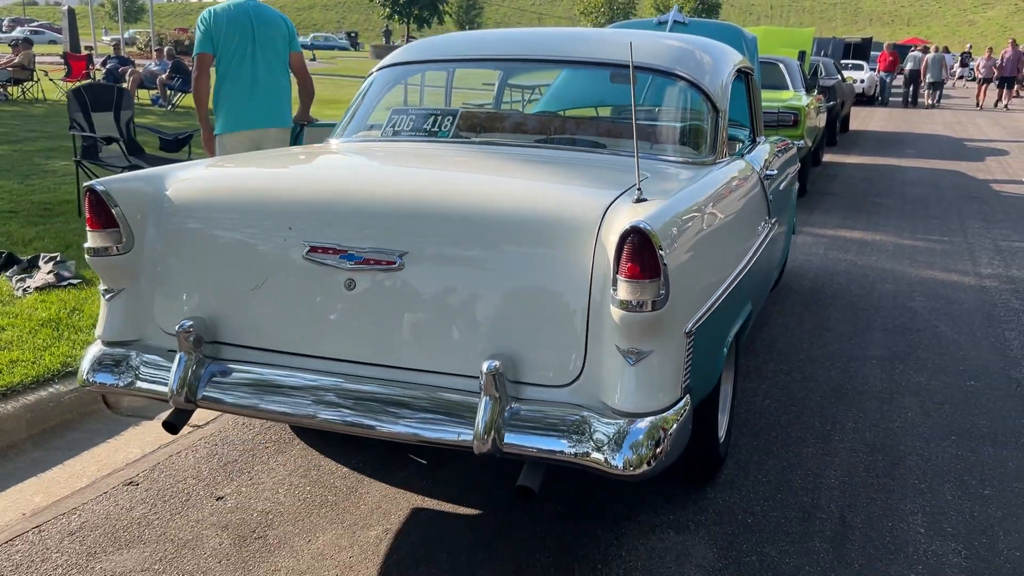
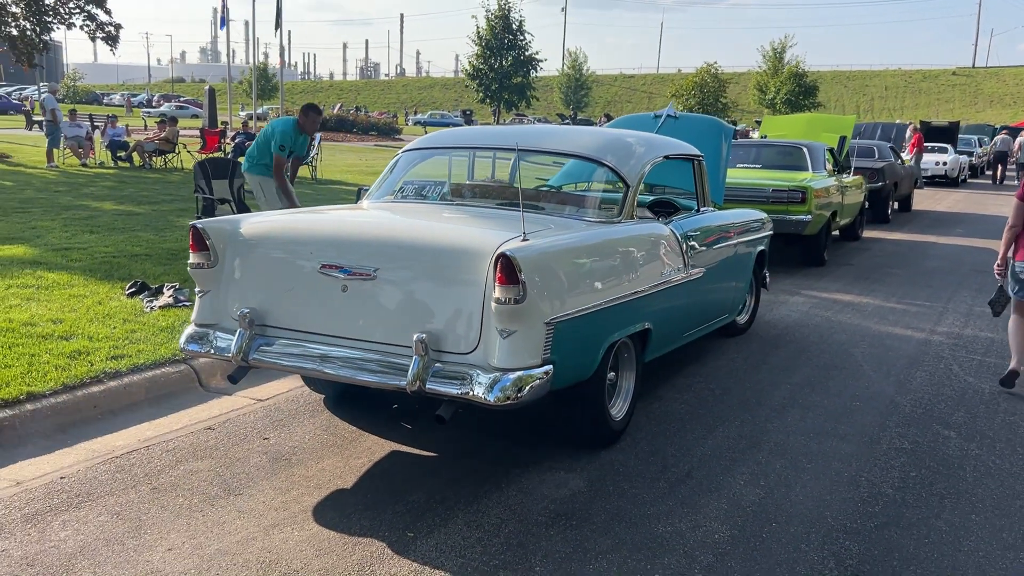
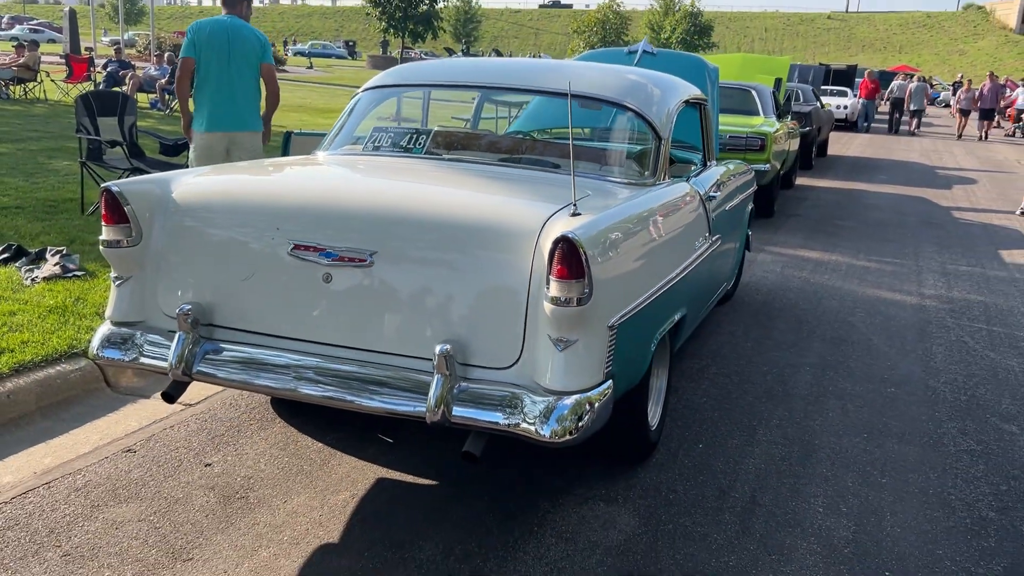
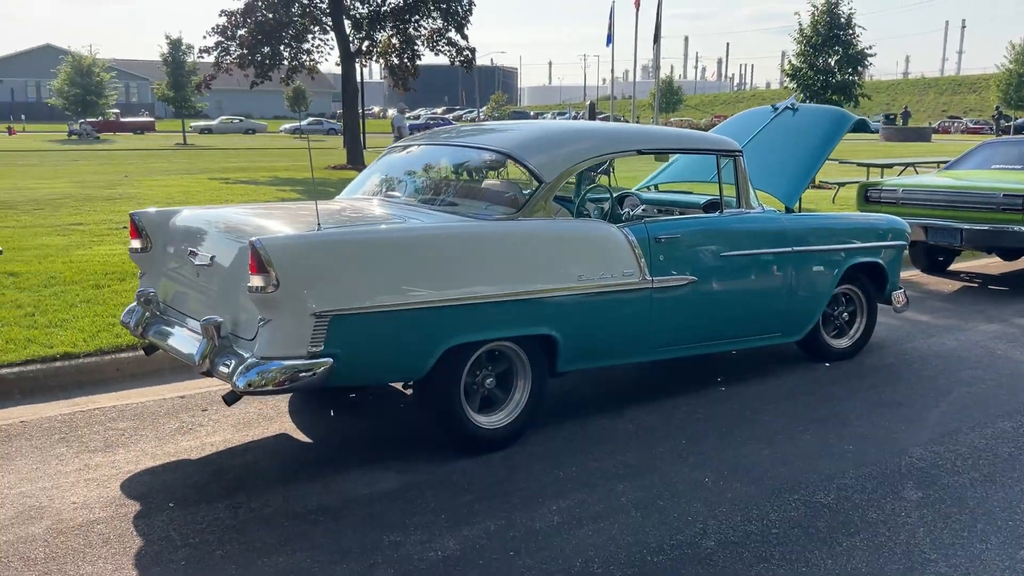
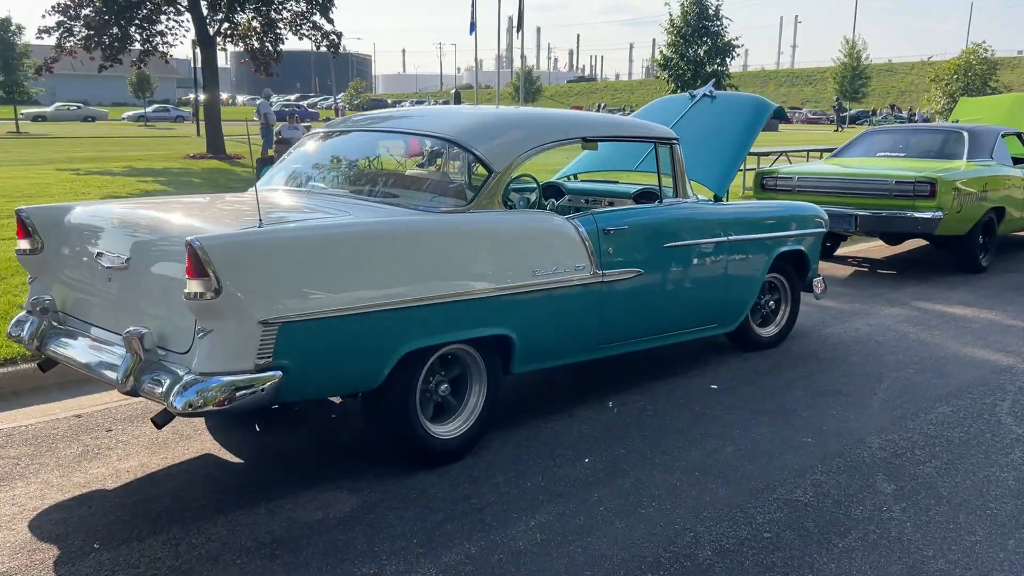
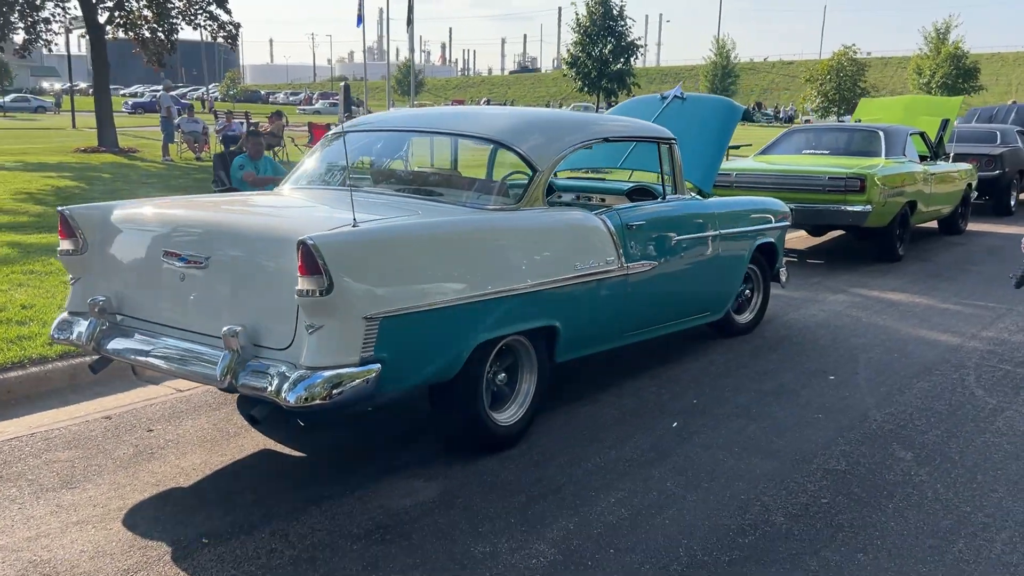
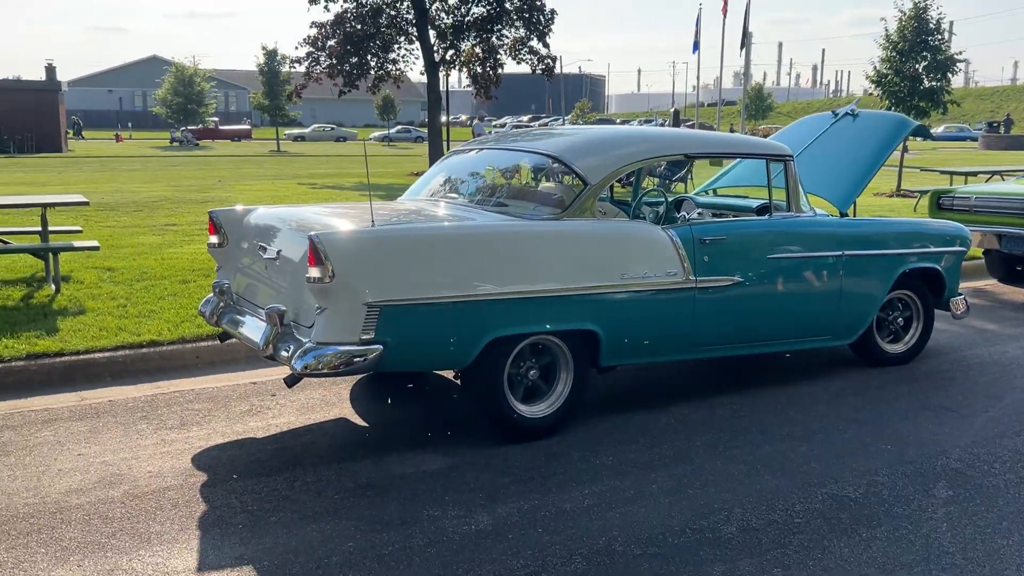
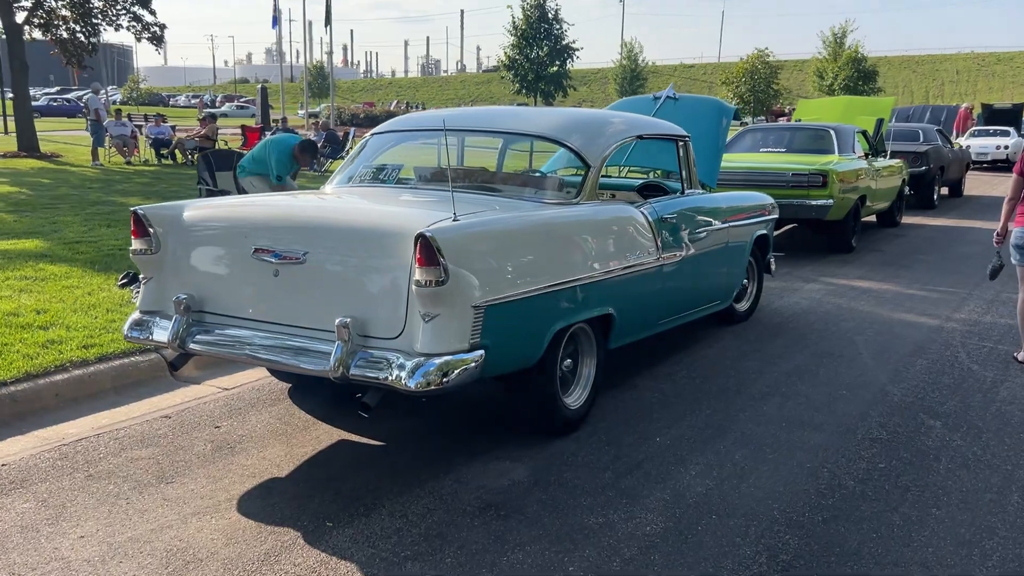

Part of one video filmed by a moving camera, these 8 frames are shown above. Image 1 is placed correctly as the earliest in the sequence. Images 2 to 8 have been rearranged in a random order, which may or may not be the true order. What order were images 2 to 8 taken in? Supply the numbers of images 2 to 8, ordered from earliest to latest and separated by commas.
3, 2, 8, 6, 5, 4, 7
